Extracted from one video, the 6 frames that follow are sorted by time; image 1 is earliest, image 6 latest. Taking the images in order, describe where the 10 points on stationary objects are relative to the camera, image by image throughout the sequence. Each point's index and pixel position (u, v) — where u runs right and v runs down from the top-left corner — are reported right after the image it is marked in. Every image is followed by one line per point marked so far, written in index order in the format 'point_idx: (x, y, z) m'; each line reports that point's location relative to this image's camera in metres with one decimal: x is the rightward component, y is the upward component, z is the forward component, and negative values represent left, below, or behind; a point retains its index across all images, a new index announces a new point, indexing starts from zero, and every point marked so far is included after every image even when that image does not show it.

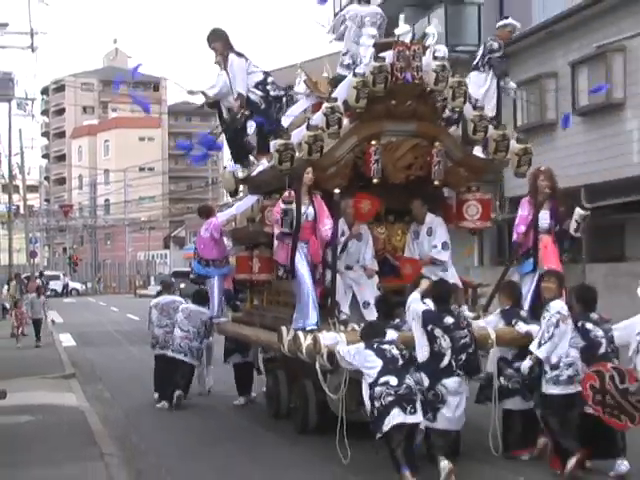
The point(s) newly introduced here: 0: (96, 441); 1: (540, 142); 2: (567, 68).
0: (-2.6, -2.5, +10.9) m
1: (+4.2, +1.9, +17.6) m
2: (+4.4, +3.1, +16.6) m
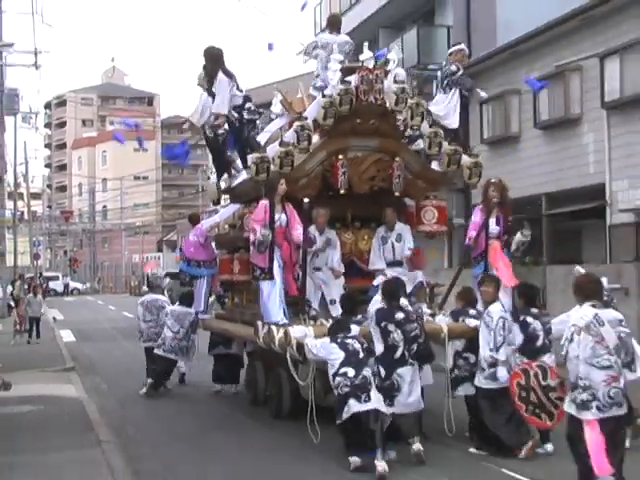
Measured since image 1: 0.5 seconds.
0: (-3.0, -2.5, +12.2) m
1: (+3.8, +1.8, +19.0) m
2: (+4.1, +3.0, +17.9) m
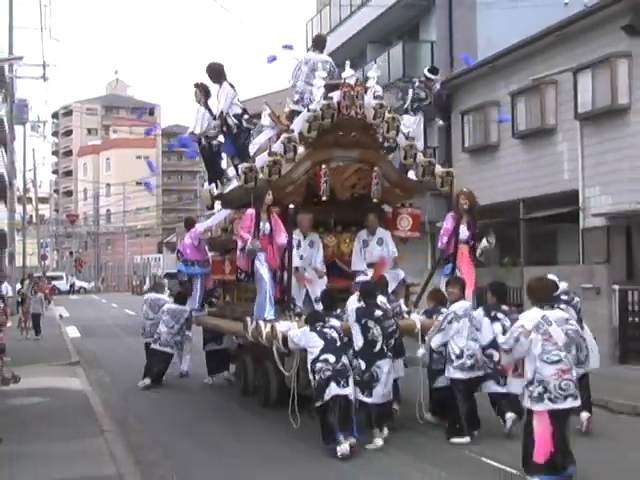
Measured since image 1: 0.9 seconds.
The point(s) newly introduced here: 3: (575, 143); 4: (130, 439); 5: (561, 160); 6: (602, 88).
0: (-3.2, -2.5, +13.3) m
1: (+3.7, +1.7, +20.1) m
2: (+3.9, +2.9, +19.0) m
3: (+4.8, +1.8, +17.4) m
4: (-2.5, -2.5, +12.0) m
5: (+4.6, +1.5, +17.8) m
6: (+5.0, +2.7, +16.2) m
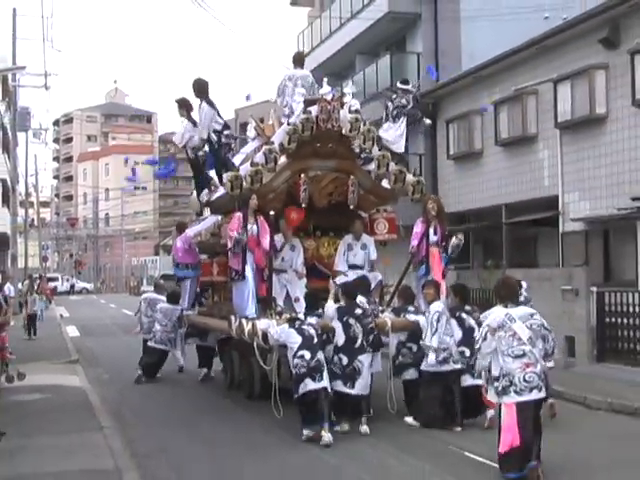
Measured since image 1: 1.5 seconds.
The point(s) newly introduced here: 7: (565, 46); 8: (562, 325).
0: (-3.4, -2.6, +14.0) m
1: (+3.5, +1.6, +20.8) m
2: (+3.7, +2.9, +19.8) m
3: (+4.6, +1.8, +18.2) m
4: (-2.7, -2.6, +12.8) m
5: (+4.4, +1.5, +18.6) m
6: (+4.8, +2.6, +17.0) m
7: (+4.7, +3.7, +17.7) m
8: (+4.6, -1.6, +17.6) m
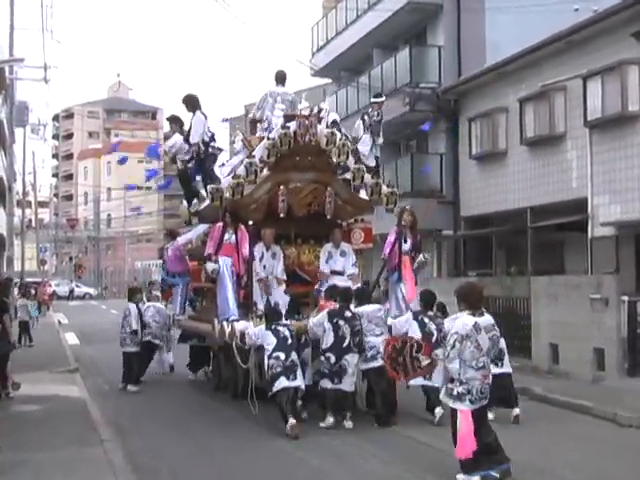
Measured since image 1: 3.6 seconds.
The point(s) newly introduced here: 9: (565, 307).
0: (-3.1, -2.6, +13.0) m
1: (+3.8, +1.5, +19.8) m
2: (+4.0, +2.8, +18.7) m
3: (+4.9, +1.7, +17.1) m
4: (-2.4, -2.6, +11.7) m
5: (+4.7, +1.4, +17.5) m
6: (+5.1, +2.5, +16.0) m
7: (+5.0, +3.6, +16.7) m
8: (+4.8, -1.7, +16.5) m
9: (+4.6, -1.3, +17.2) m
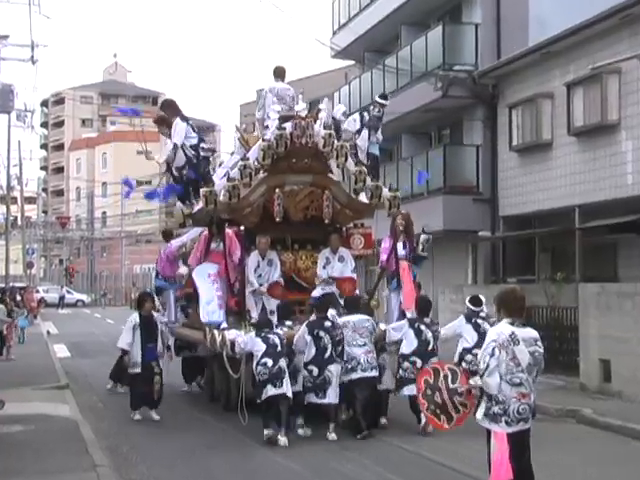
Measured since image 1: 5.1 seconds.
0: (-2.8, -2.7, +11.0) m
1: (+4.1, +1.5, +17.7) m
2: (+4.4, +2.7, +16.7) m
3: (+5.3, +1.6, +15.1) m
4: (-2.1, -2.6, +9.7) m
5: (+5.1, +1.3, +15.5) m
6: (+5.5, +2.5, +13.9) m
7: (+5.4, +3.6, +14.6) m
8: (+5.2, -1.8, +14.5) m
9: (+4.9, -1.3, +15.2) m
